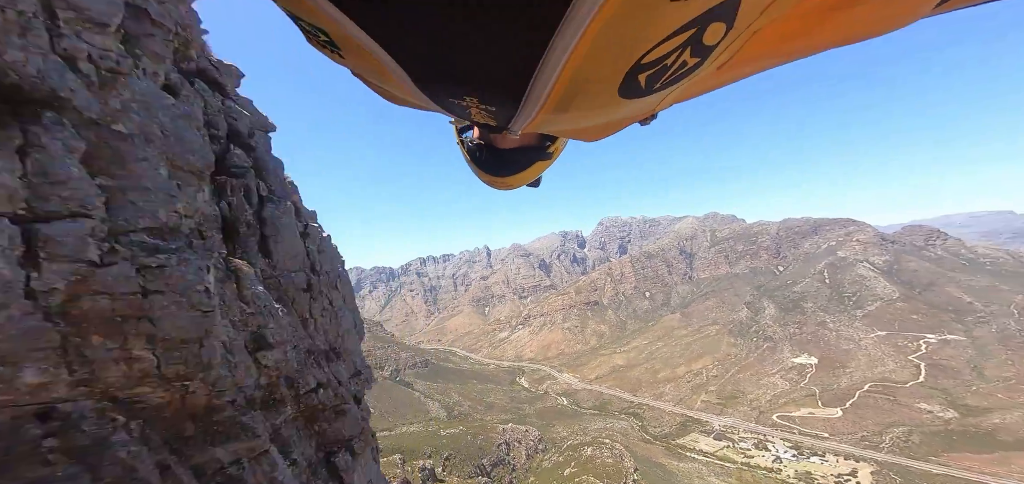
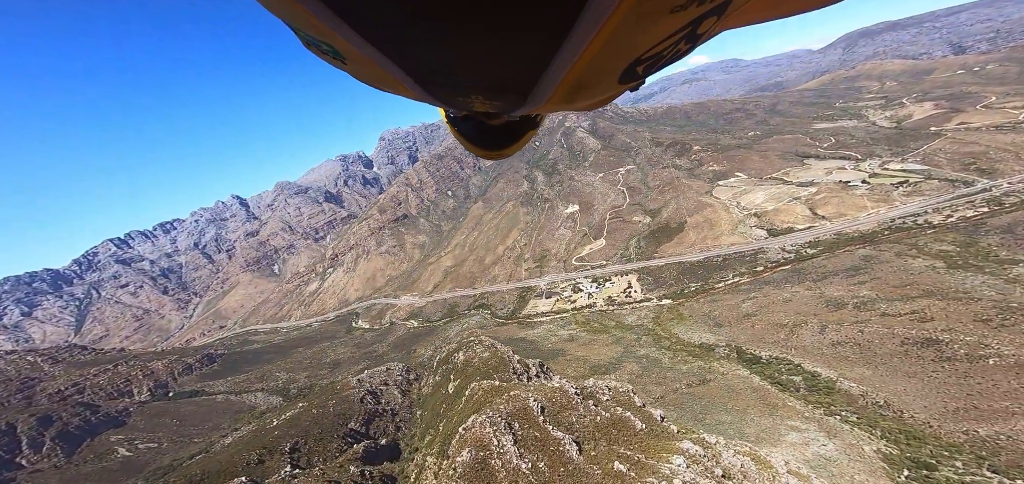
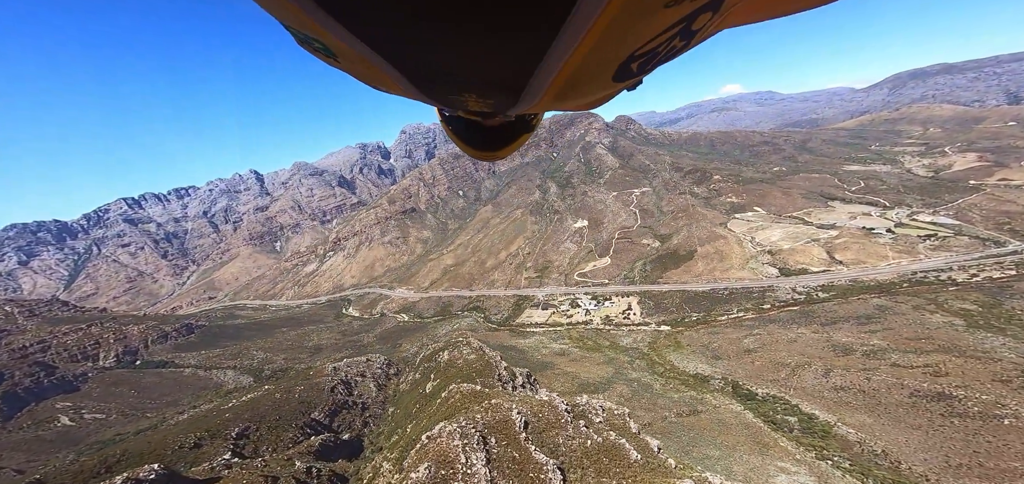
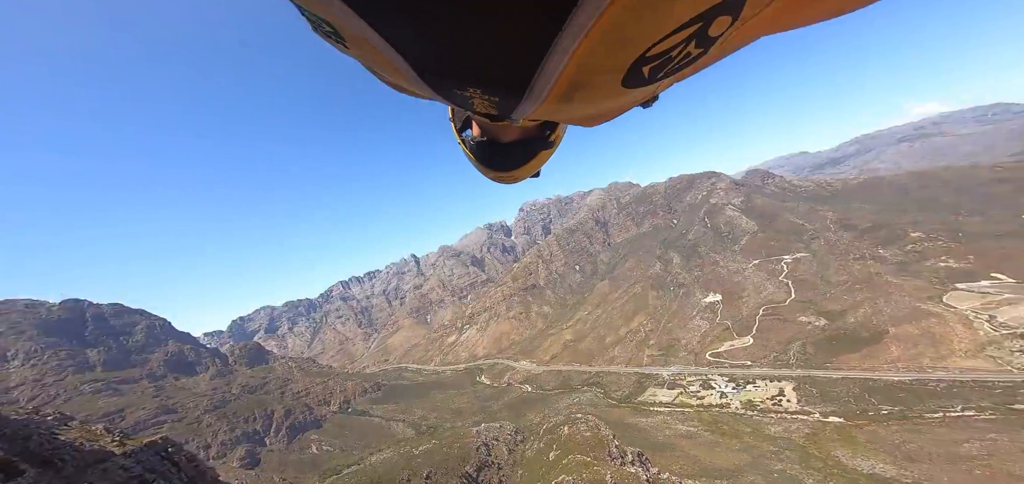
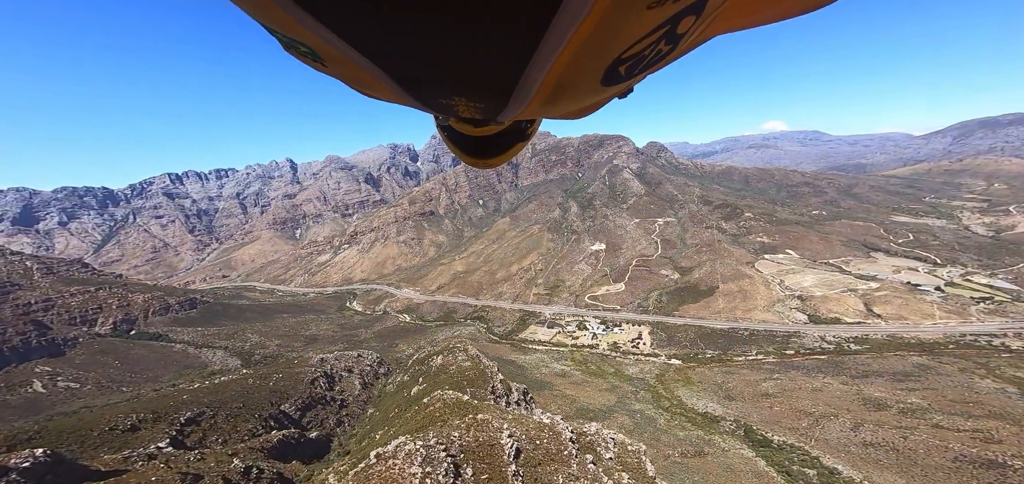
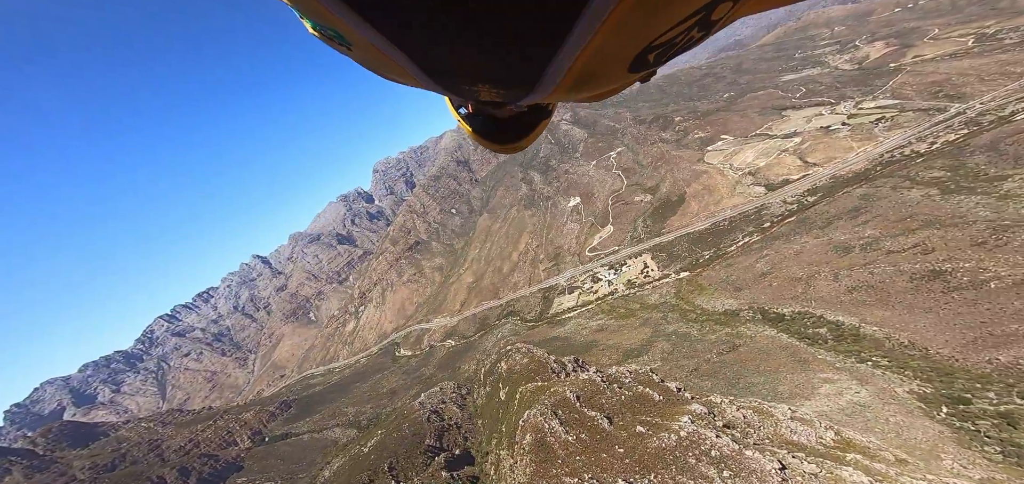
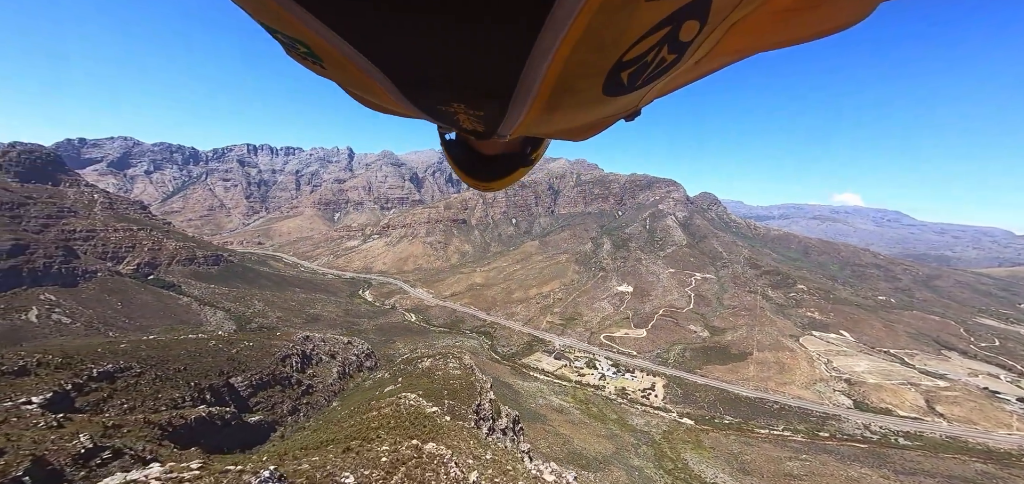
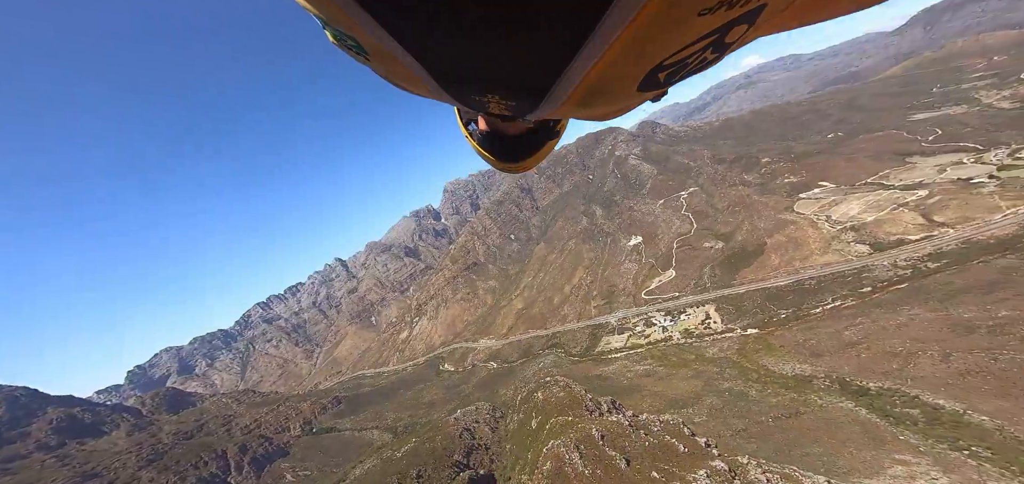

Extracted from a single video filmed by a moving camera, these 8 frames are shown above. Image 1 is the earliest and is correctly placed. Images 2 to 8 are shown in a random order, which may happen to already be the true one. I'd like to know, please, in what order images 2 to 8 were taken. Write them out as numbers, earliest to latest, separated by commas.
4, 8, 6, 2, 3, 5, 7
